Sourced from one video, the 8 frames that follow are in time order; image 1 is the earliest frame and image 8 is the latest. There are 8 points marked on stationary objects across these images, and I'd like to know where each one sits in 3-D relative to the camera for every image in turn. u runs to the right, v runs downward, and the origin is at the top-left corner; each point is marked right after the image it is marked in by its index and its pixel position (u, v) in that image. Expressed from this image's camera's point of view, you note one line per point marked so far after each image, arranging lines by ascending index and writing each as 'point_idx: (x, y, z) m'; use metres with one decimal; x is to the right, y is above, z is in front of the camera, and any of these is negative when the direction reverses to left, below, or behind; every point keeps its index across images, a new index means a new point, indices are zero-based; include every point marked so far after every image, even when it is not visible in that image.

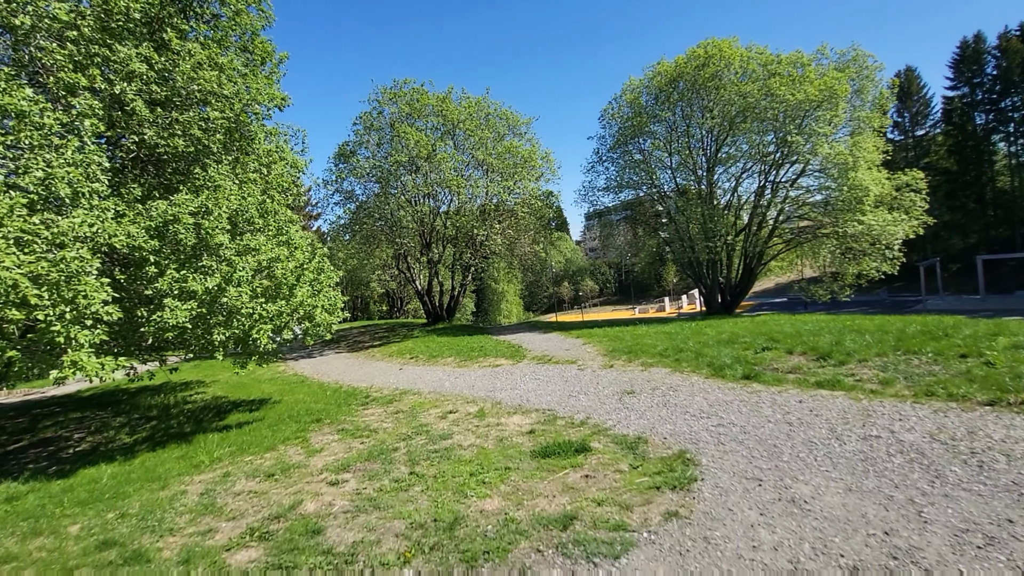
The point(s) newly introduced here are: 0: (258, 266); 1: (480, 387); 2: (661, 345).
0: (-5.0, +0.4, +9.9) m
1: (-0.8, -2.3, +11.8) m
2: (+4.1, -1.6, +13.6) m
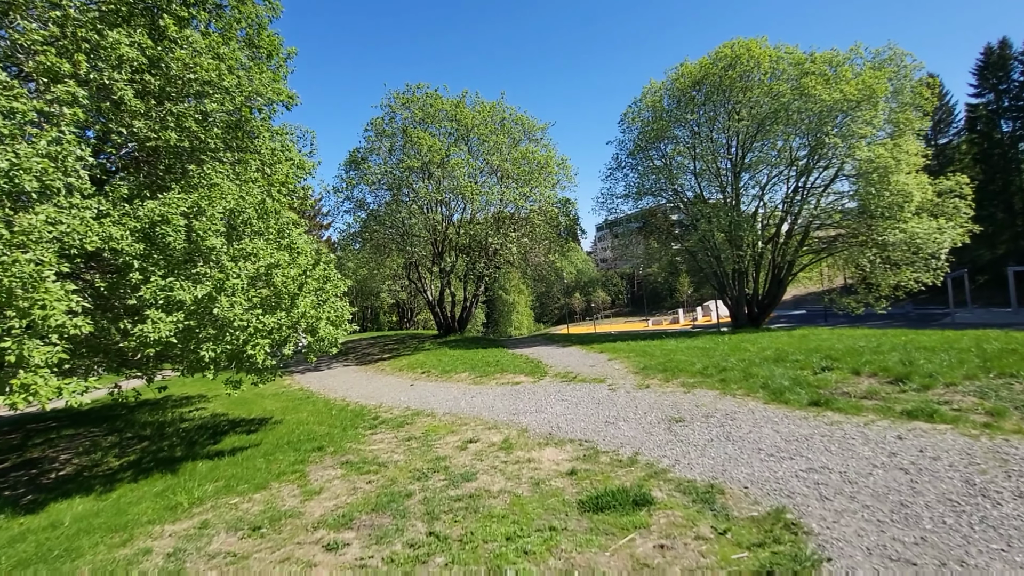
0: (-4.5, +0.3, +8.8) m
1: (-0.2, -2.6, +10.6) m
2: (+4.7, -1.9, +12.3) m
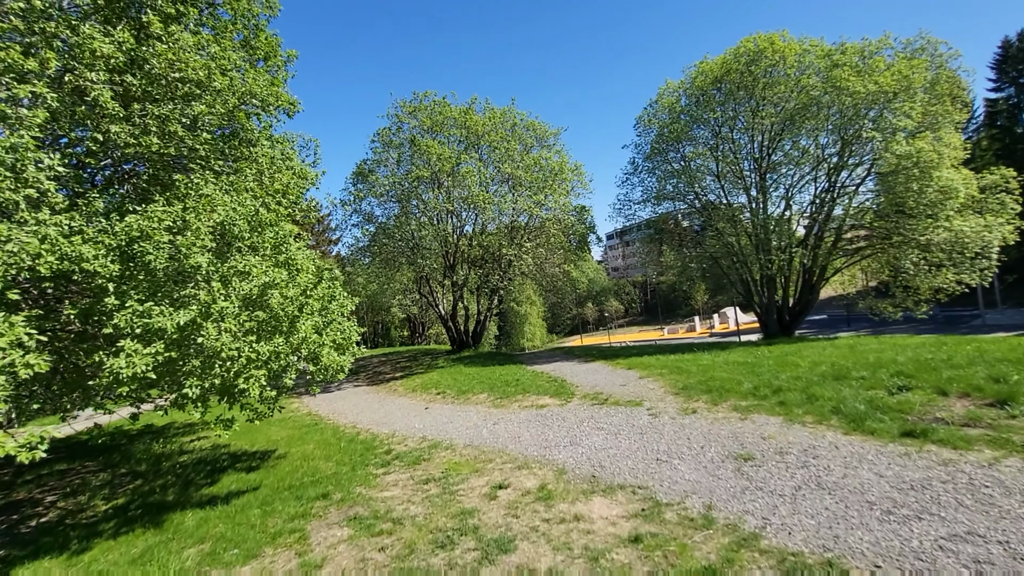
0: (-4.1, -0.1, +7.7) m
1: (+0.3, -2.9, +9.4) m
2: (+5.2, -2.1, +11.0) m
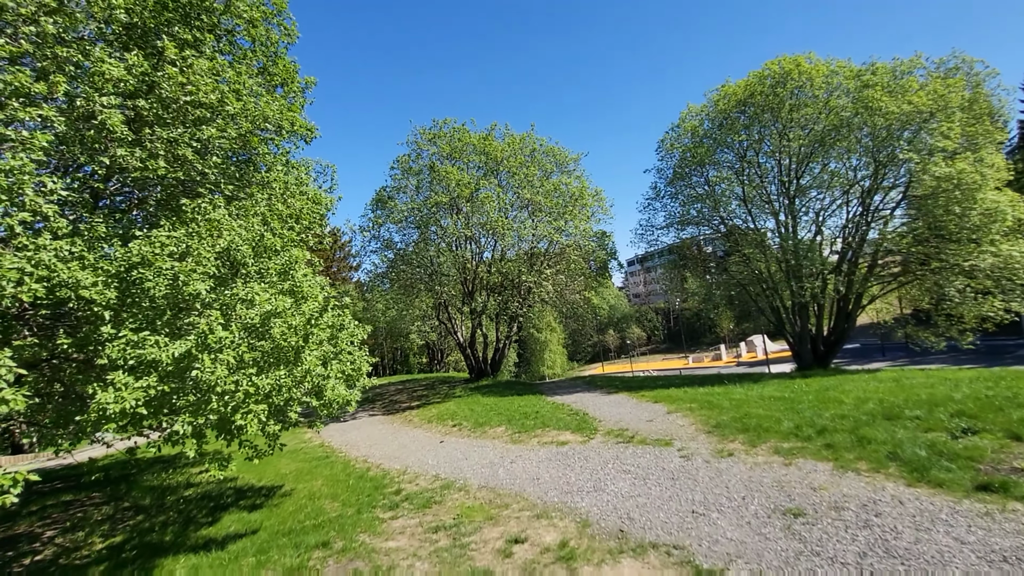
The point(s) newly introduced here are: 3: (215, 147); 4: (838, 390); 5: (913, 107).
0: (-3.8, -0.5, +7.3) m
1: (+0.6, -3.4, +8.6) m
2: (+5.6, -2.7, +10.1) m
3: (-5.6, +2.6, +9.4) m
4: (+8.3, -2.6, +12.7) m
5: (+15.2, +6.9, +18.9) m
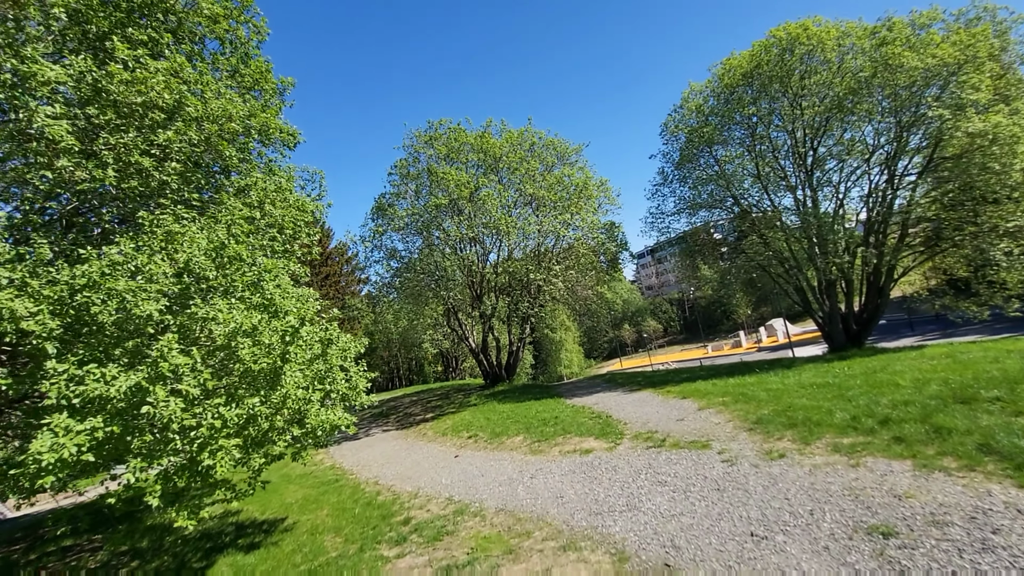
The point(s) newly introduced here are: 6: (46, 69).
0: (-3.7, -0.7, +6.4) m
1: (+1.0, -3.2, +7.6) m
2: (+5.9, -2.2, +8.9) m
3: (-5.7, +2.3, +8.5) m
4: (+8.6, -1.9, +11.5) m
5: (+15.0, +8.0, +17.5) m
6: (-6.5, +3.1, +7.0) m
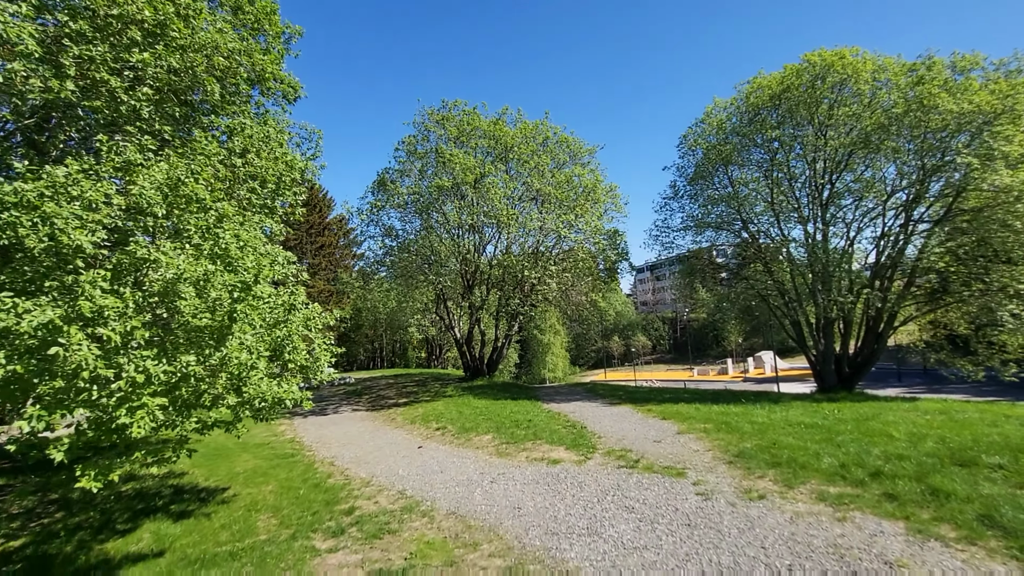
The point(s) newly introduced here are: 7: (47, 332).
0: (-4.0, 0.0, +5.7) m
1: (+0.3, -3.2, +6.9) m
2: (+5.3, -2.8, +8.3) m
3: (-5.5, +3.2, +7.8) m
4: (+8.0, -2.9, +10.9) m
5: (+15.6, +6.1, +17.0) m
6: (-6.2, +4.1, +6.3) m
7: (-4.5, -0.4, +4.9) m
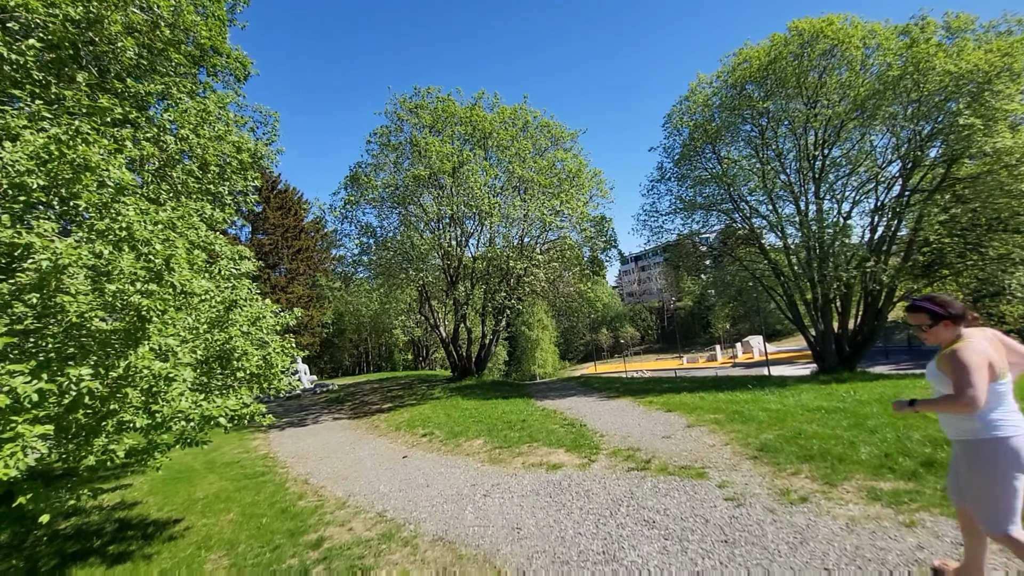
0: (-4.1, 0.0, +4.4) m
1: (+0.3, -2.9, +5.8) m
2: (+5.2, -2.3, +7.4) m
3: (-5.9, +3.2, +6.5) m
4: (+7.9, -2.3, +10.0) m
5: (+14.8, +7.1, +16.2) m
6: (-6.5, +4.0, +4.9) m
7: (-4.5, -0.4, +3.6) m
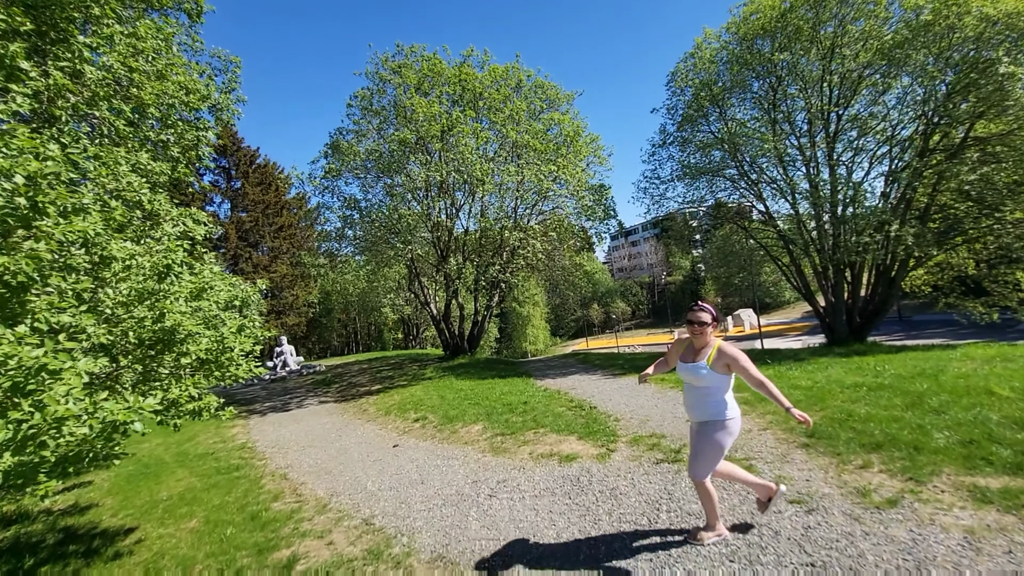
0: (-4.0, +0.3, +3.0) m
1: (+0.5, -2.5, +4.6) m
2: (+5.4, -1.8, +6.3) m
3: (-5.8, +3.5, +4.9) m
4: (+8.0, -1.6, +9.0) m
5: (+14.7, +8.2, +14.9) m
6: (-6.4, +4.3, +3.3) m
7: (-4.3, -0.2, +2.2) m
